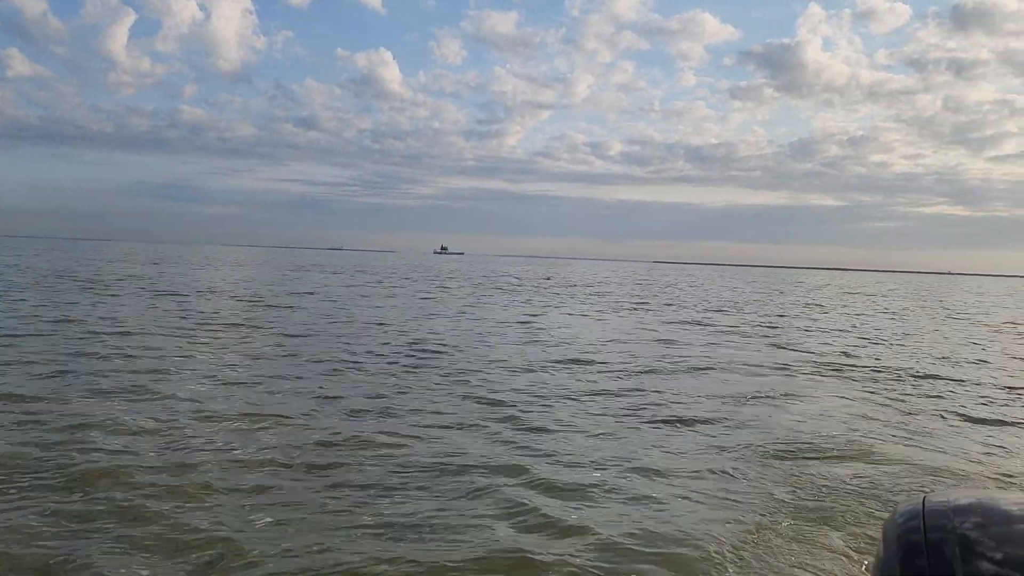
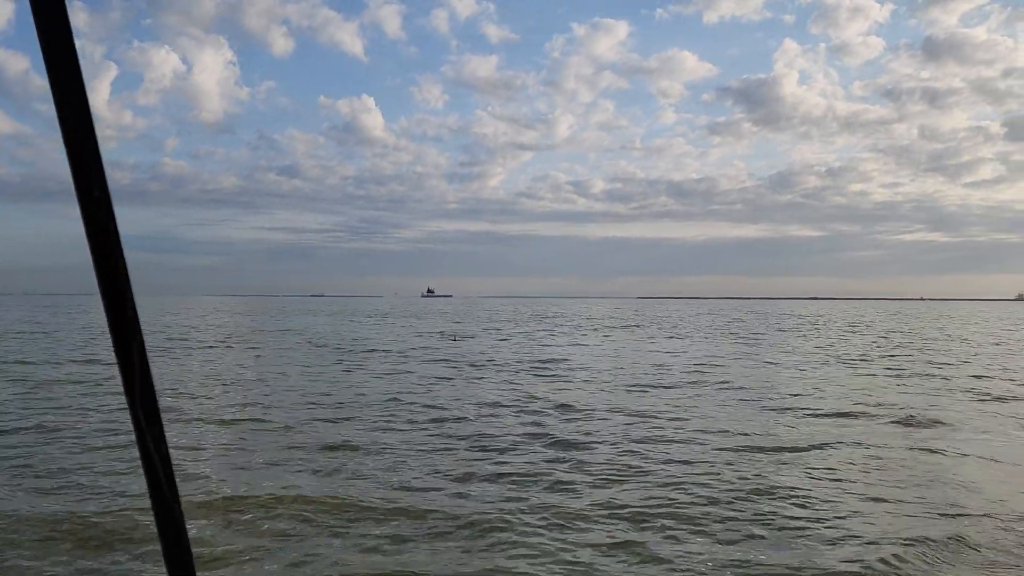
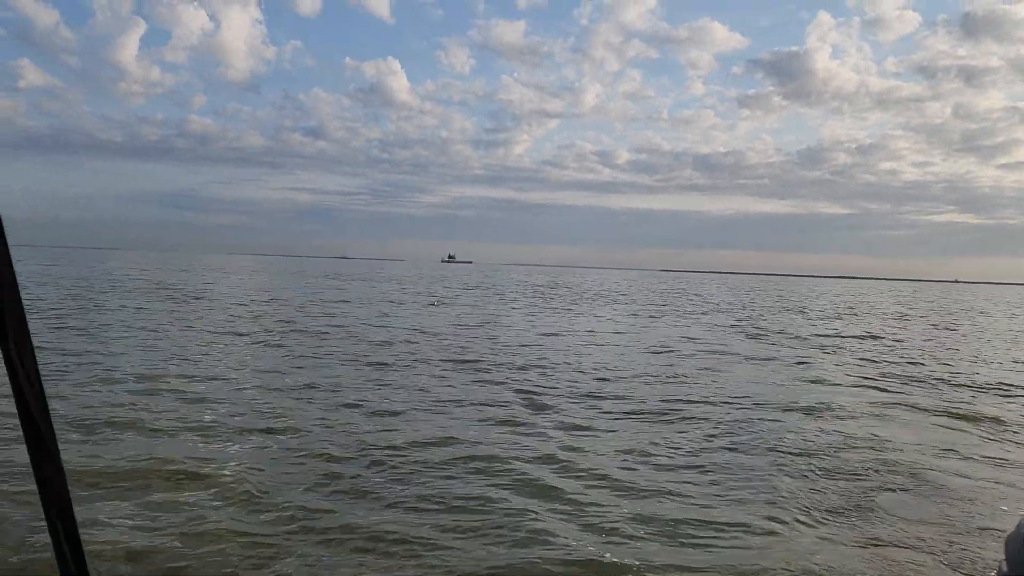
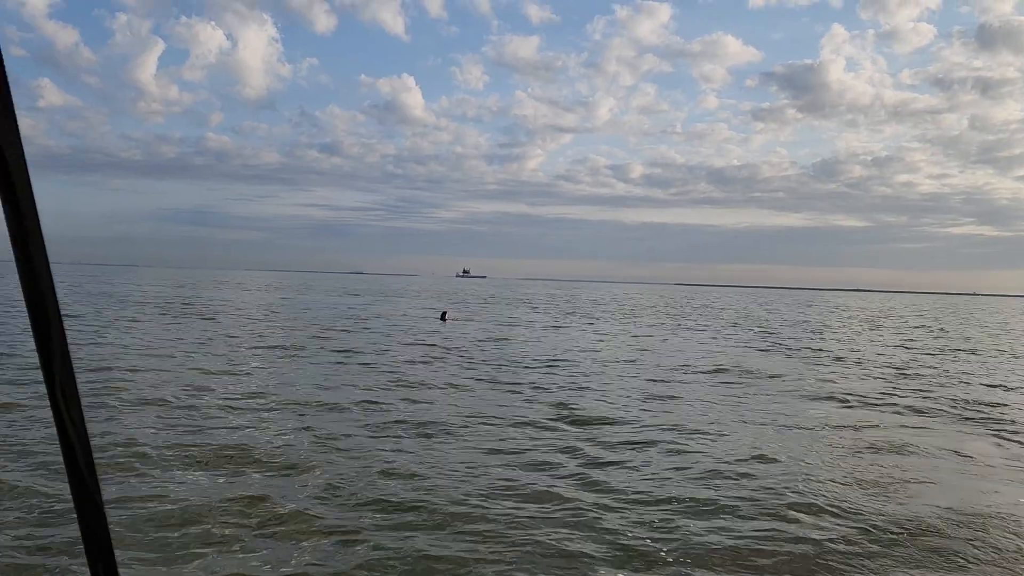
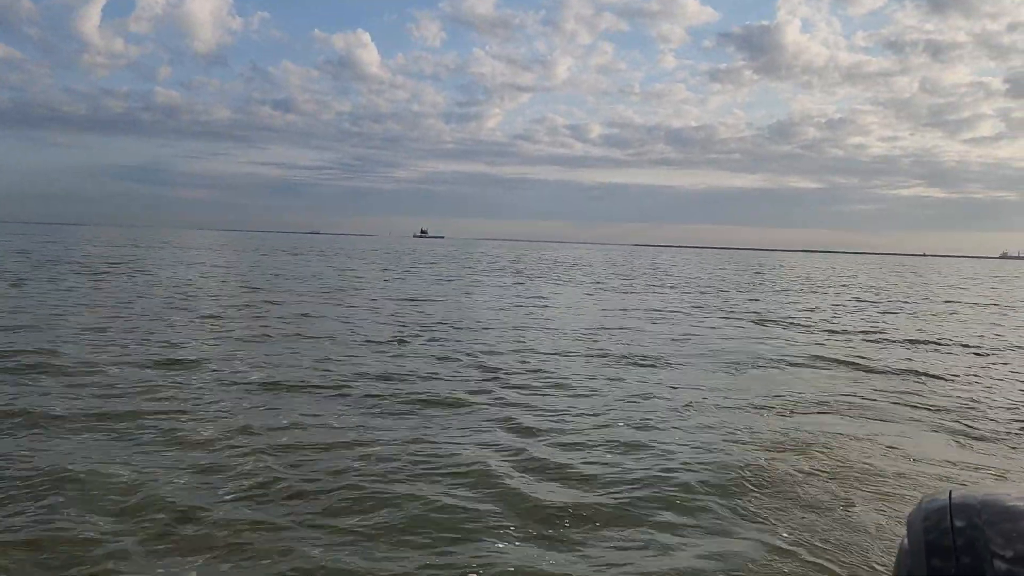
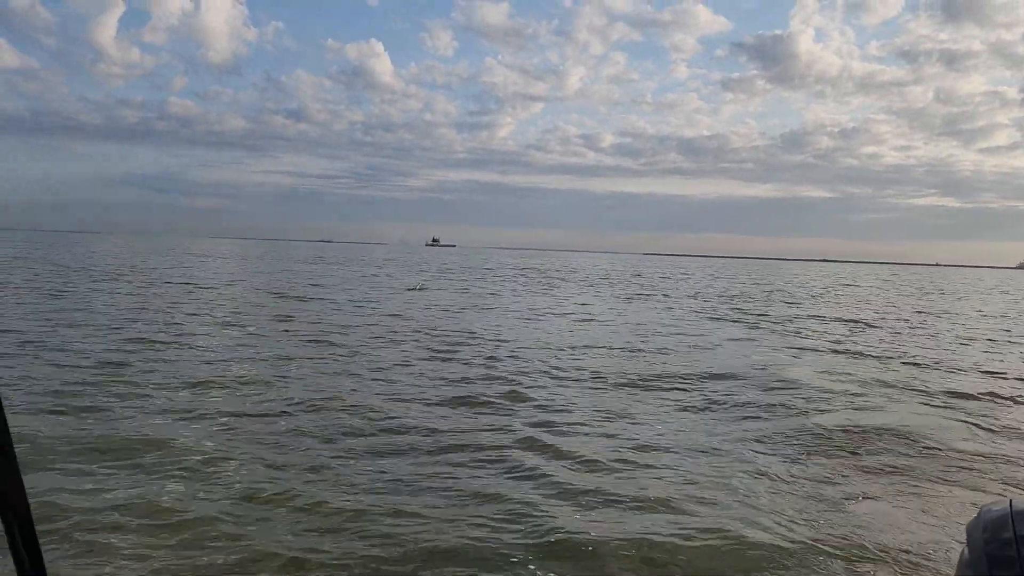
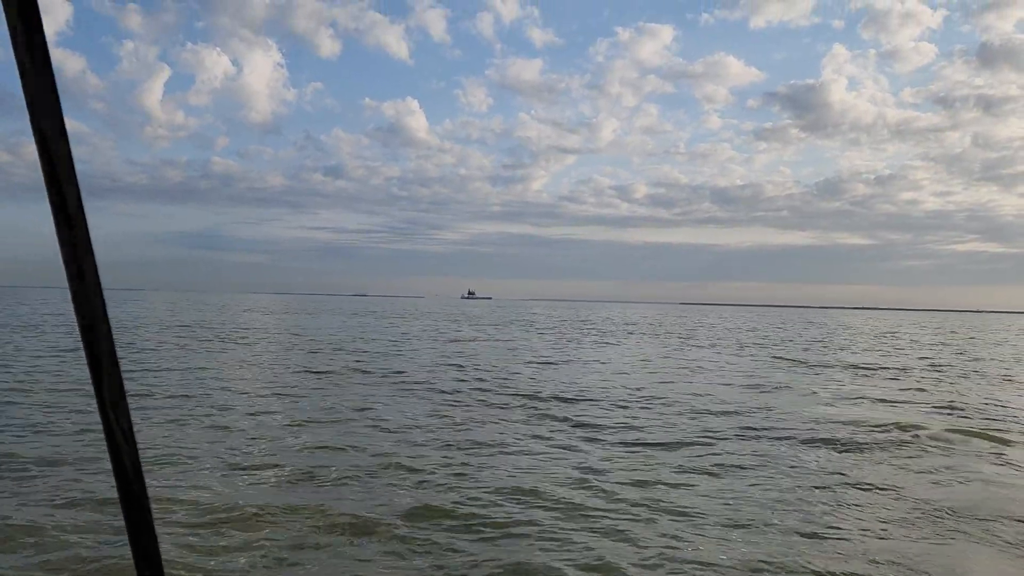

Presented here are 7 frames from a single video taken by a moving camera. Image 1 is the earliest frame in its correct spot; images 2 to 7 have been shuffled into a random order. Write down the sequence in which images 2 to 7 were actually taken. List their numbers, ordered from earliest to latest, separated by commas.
5, 6, 3, 4, 7, 2
